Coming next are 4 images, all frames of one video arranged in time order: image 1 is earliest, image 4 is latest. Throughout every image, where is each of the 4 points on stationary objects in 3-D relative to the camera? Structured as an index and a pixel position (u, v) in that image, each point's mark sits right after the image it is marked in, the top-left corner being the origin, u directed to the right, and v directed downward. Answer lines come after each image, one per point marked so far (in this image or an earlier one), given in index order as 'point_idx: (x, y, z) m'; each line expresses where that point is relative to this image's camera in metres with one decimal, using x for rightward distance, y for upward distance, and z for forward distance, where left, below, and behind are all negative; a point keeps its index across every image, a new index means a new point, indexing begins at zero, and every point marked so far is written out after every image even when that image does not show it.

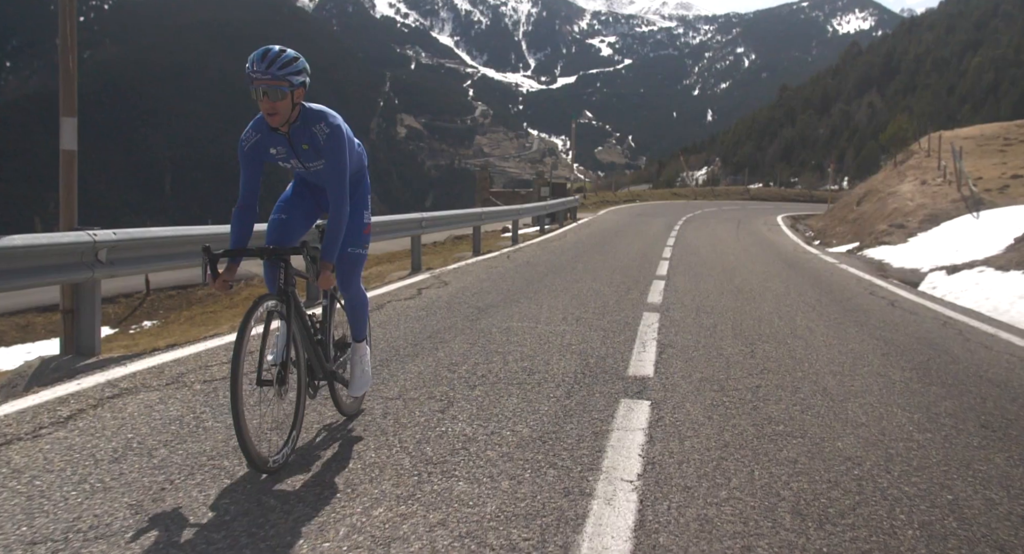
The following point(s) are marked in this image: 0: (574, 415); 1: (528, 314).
0: (+0.3, -0.7, +3.6) m
1: (+0.2, -0.4, +7.2) m
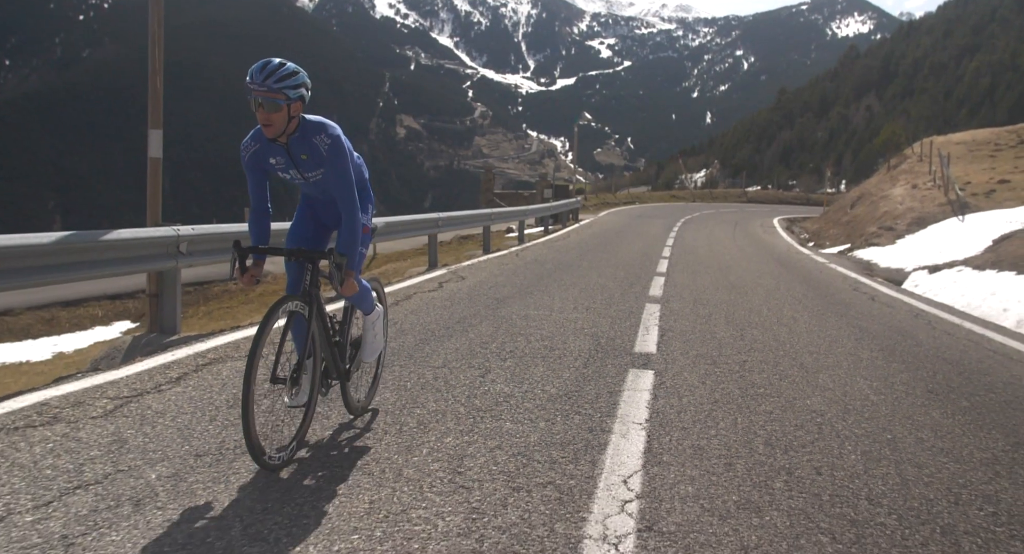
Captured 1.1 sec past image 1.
0: (+0.5, -0.7, +4.4) m
1: (+0.4, -0.3, +8.0) m
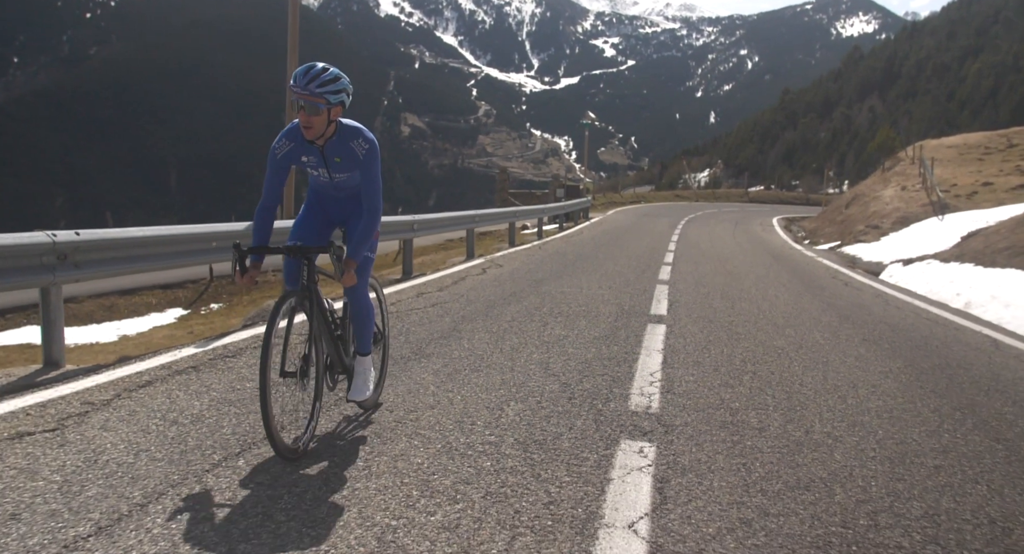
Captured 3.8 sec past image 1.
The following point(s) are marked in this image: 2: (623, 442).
0: (+1.0, -0.5, +6.2) m
1: (+0.9, -0.1, +9.8) m
2: (+0.5, -0.8, +3.3) m
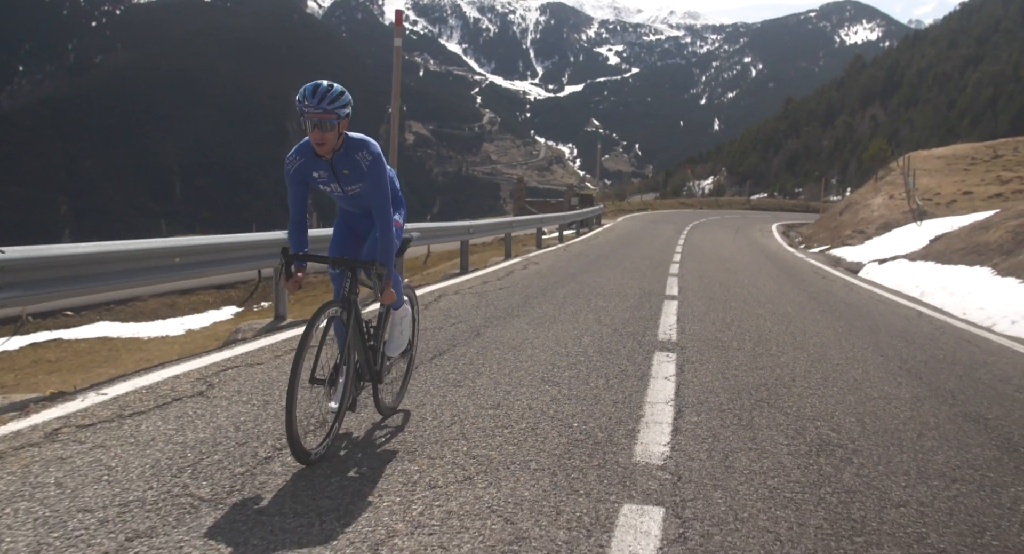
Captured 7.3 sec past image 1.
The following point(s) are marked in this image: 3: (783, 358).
0: (+1.6, -0.3, +8.6) m
1: (+1.5, 0.0, +12.2) m
2: (+1.1, -0.6, +5.7) m
3: (+2.1, -0.6, +5.6) m
